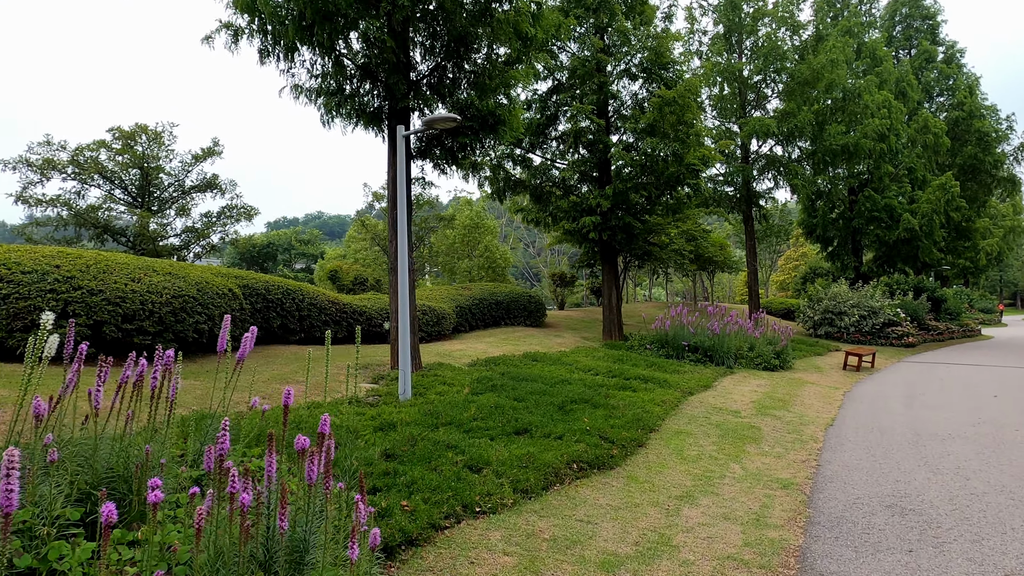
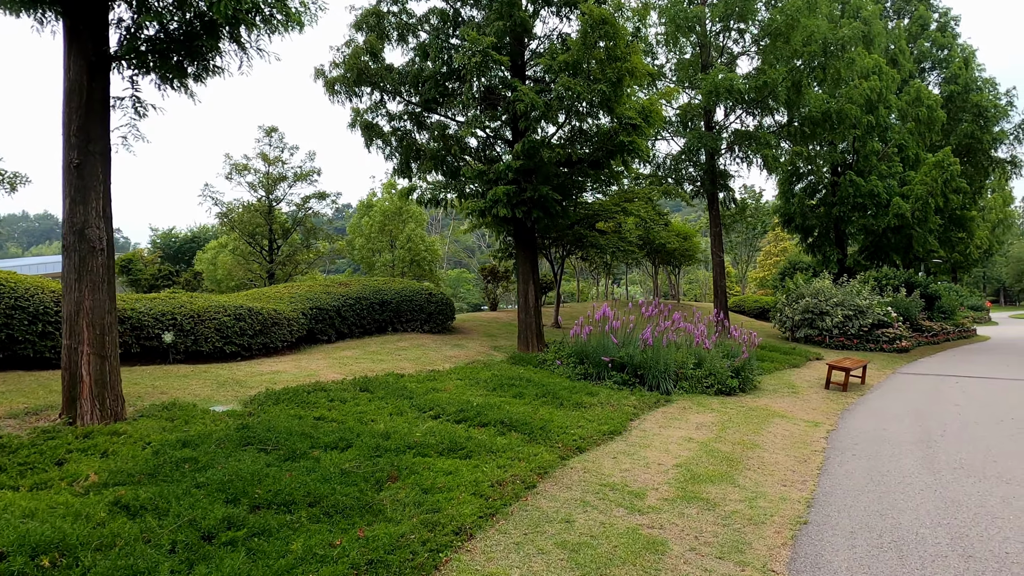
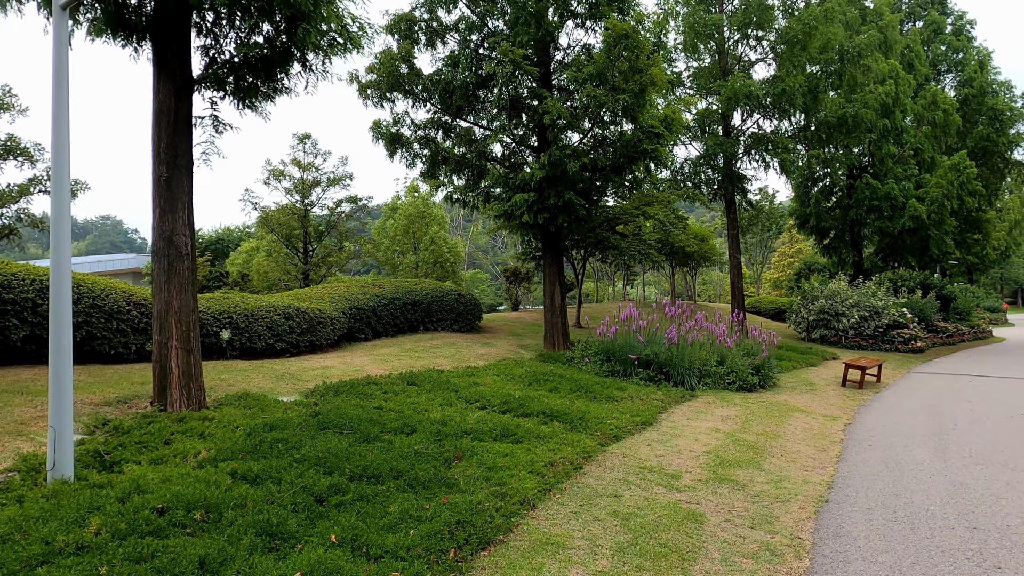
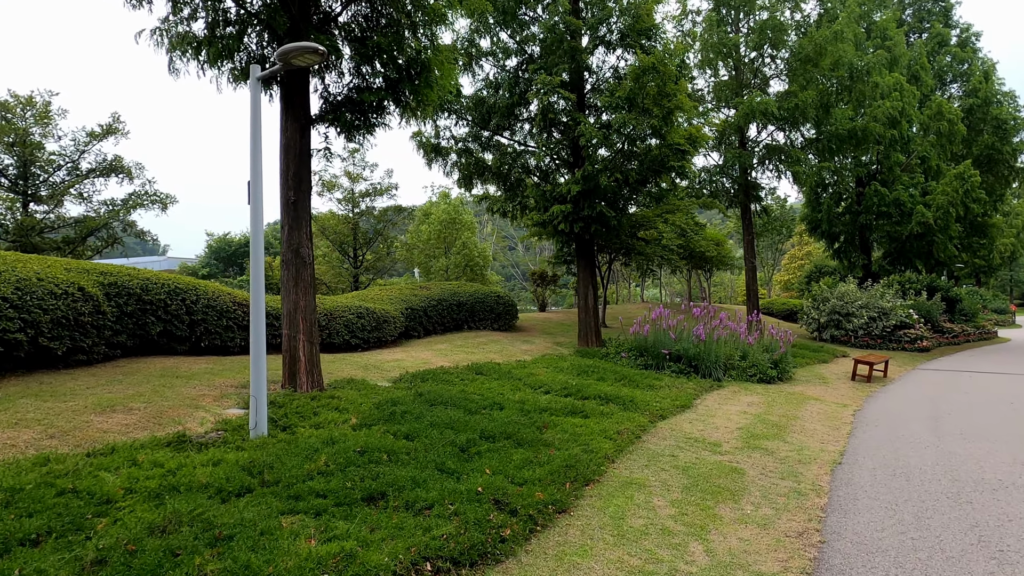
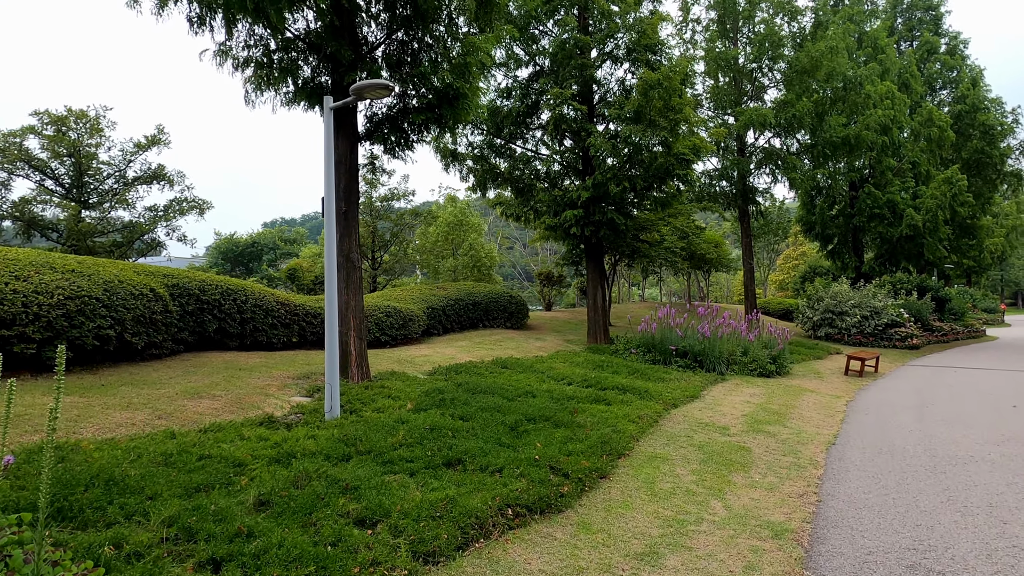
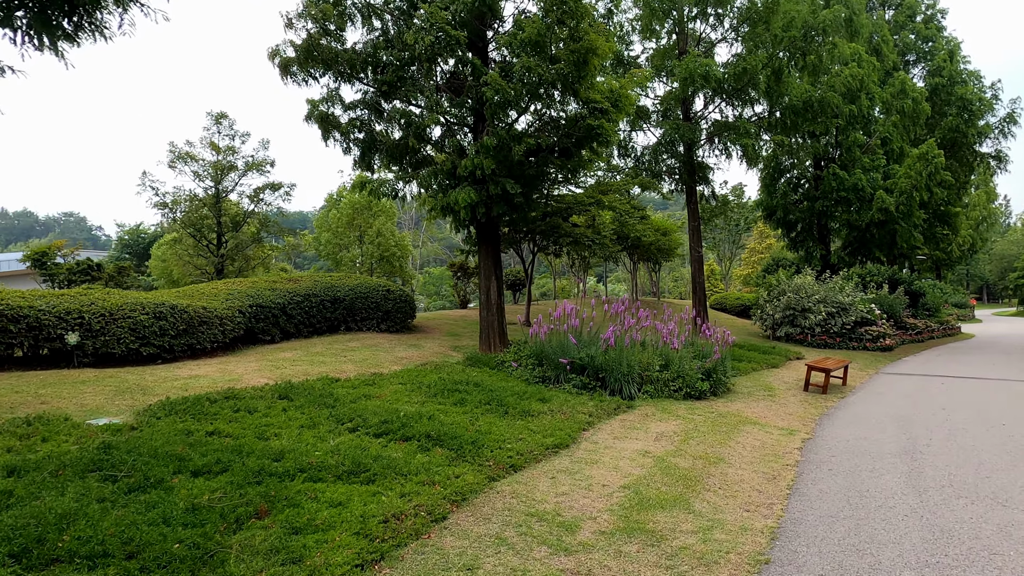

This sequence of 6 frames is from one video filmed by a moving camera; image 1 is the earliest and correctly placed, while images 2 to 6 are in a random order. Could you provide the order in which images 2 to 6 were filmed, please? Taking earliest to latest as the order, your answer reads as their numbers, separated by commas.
5, 4, 3, 2, 6
